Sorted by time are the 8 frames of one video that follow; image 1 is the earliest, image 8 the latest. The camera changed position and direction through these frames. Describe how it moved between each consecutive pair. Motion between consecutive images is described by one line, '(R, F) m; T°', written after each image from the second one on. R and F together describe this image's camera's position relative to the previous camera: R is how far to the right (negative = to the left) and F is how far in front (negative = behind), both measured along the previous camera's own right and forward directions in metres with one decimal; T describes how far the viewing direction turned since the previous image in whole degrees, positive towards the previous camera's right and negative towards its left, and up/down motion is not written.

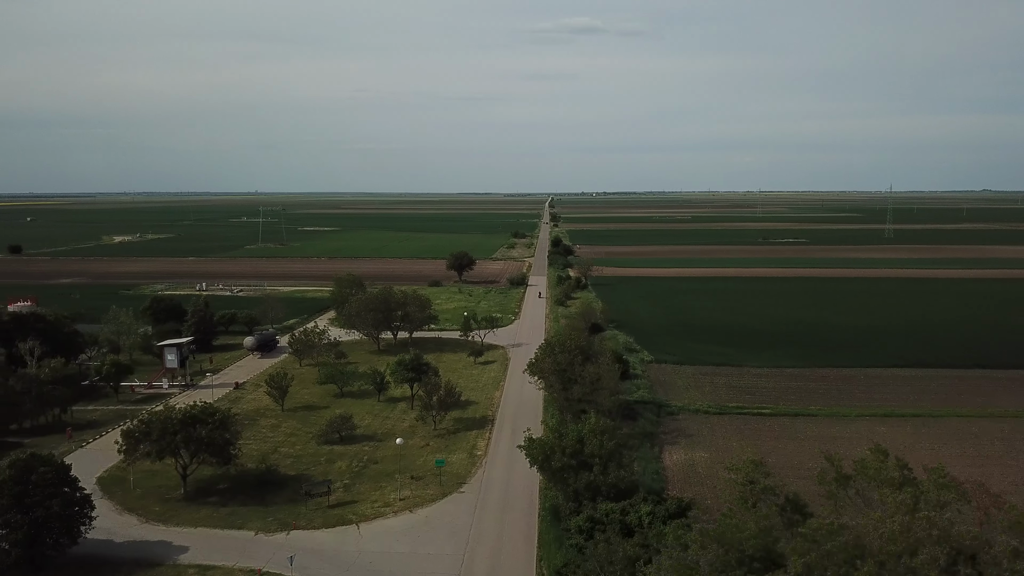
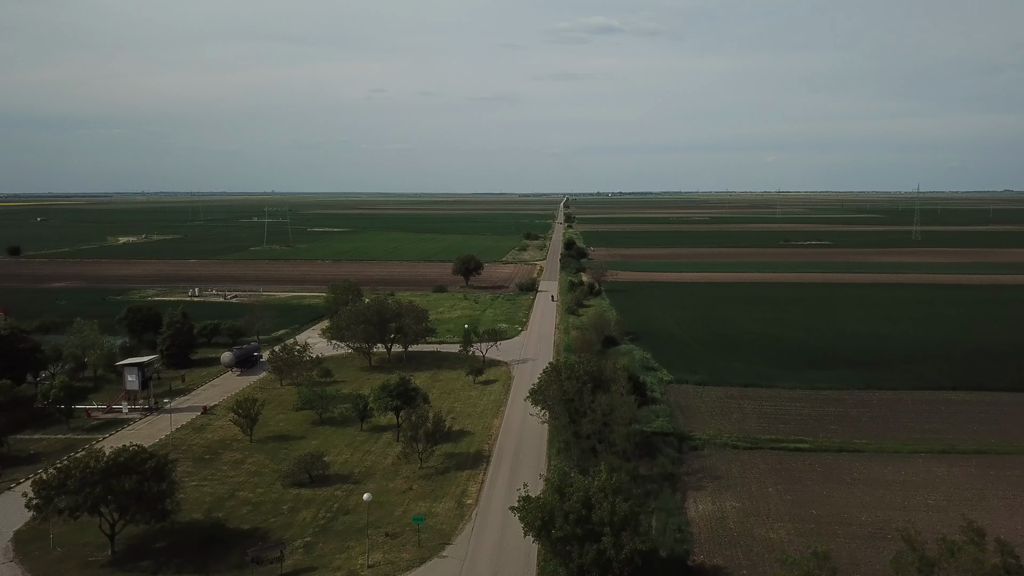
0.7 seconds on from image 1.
(+0.4, +3.5) m; -1°
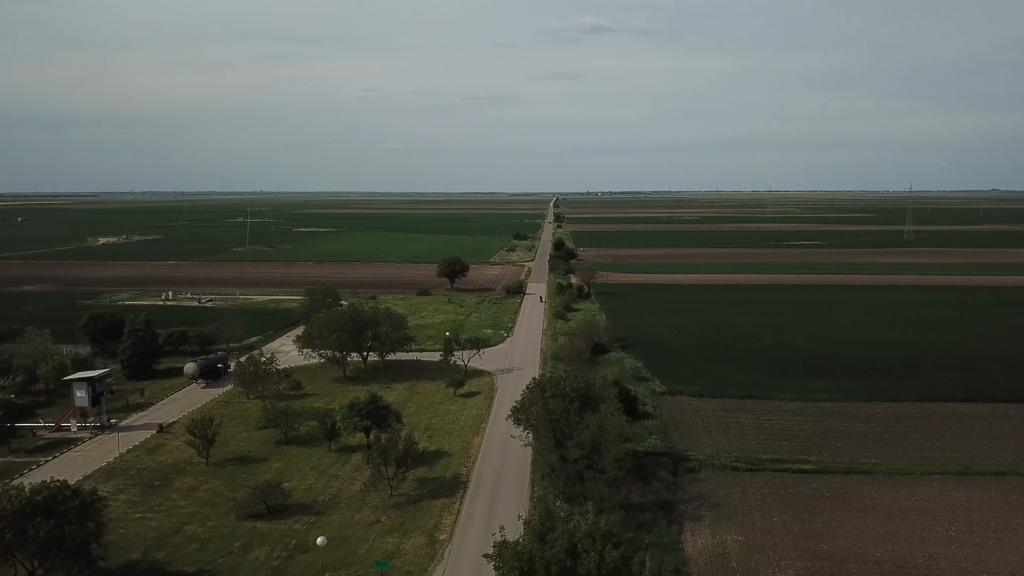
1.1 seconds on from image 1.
(+0.3, +2.0) m; +1°
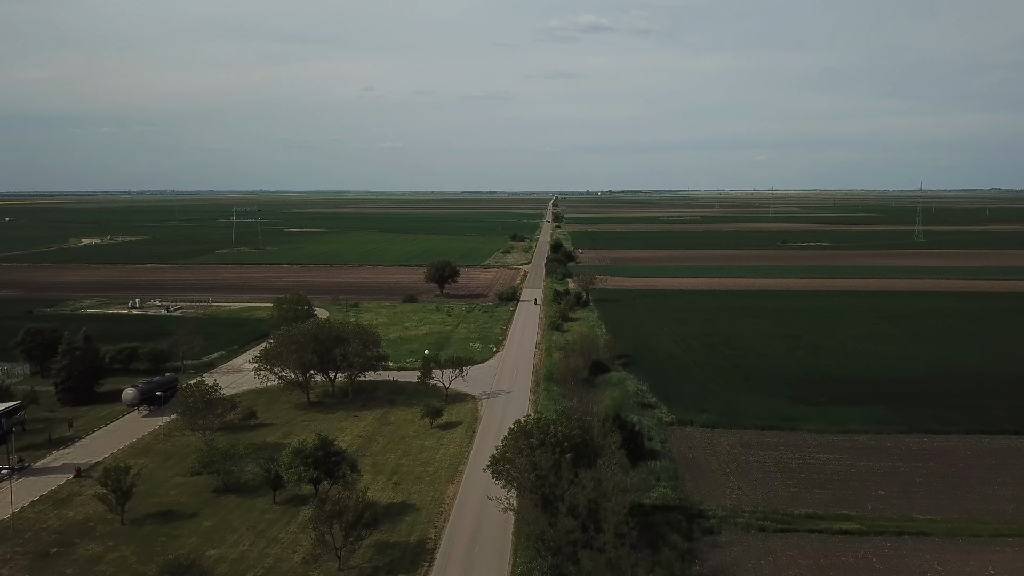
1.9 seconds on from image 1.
(+0.4, +3.9) m; 0°
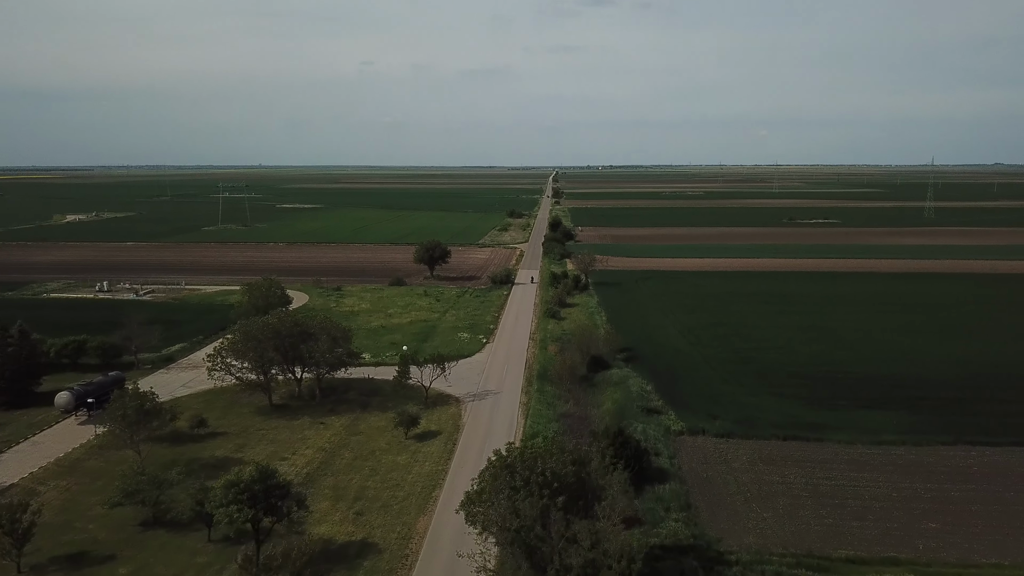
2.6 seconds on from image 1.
(+0.4, +3.4) m; 0°
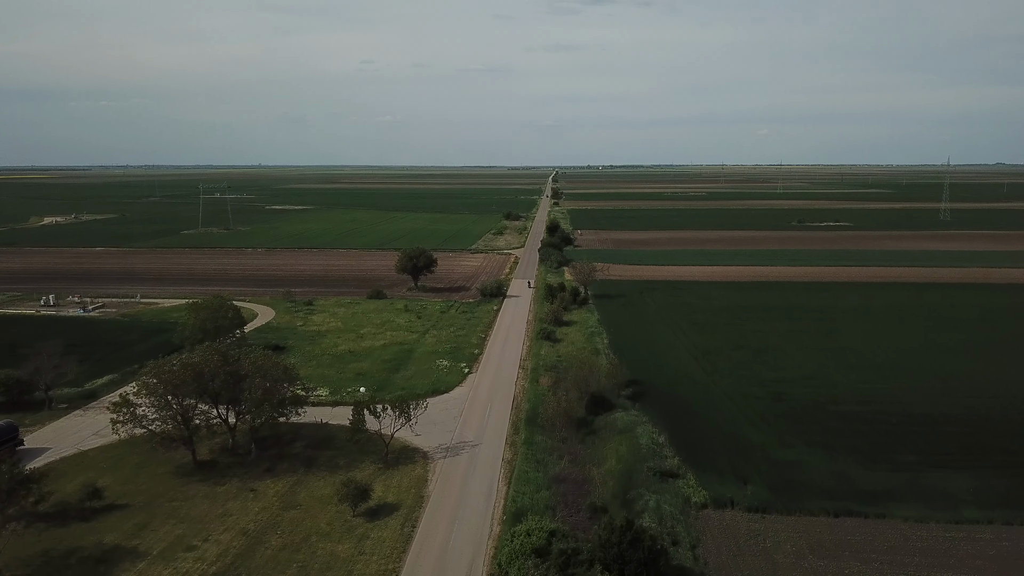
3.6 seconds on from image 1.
(+0.5, +4.9) m; 0°
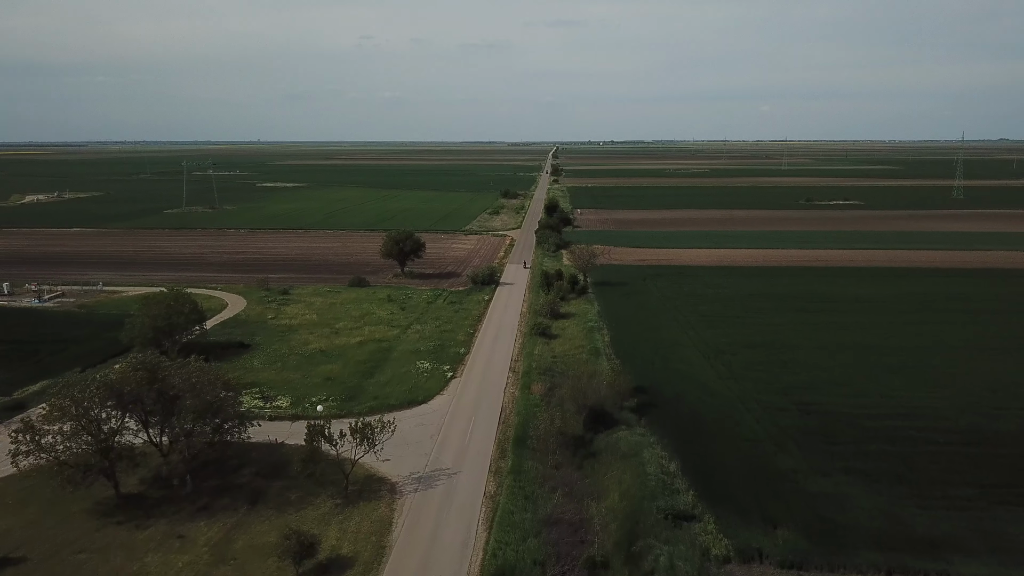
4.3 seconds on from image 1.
(+0.4, +3.4) m; 0°
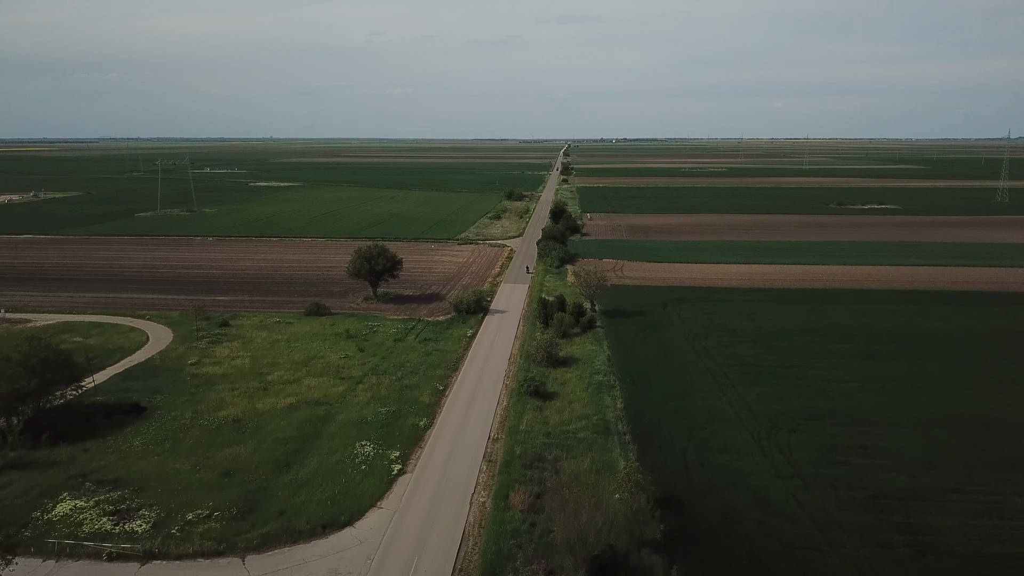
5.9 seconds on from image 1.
(+0.9, +7.5) m; -1°
